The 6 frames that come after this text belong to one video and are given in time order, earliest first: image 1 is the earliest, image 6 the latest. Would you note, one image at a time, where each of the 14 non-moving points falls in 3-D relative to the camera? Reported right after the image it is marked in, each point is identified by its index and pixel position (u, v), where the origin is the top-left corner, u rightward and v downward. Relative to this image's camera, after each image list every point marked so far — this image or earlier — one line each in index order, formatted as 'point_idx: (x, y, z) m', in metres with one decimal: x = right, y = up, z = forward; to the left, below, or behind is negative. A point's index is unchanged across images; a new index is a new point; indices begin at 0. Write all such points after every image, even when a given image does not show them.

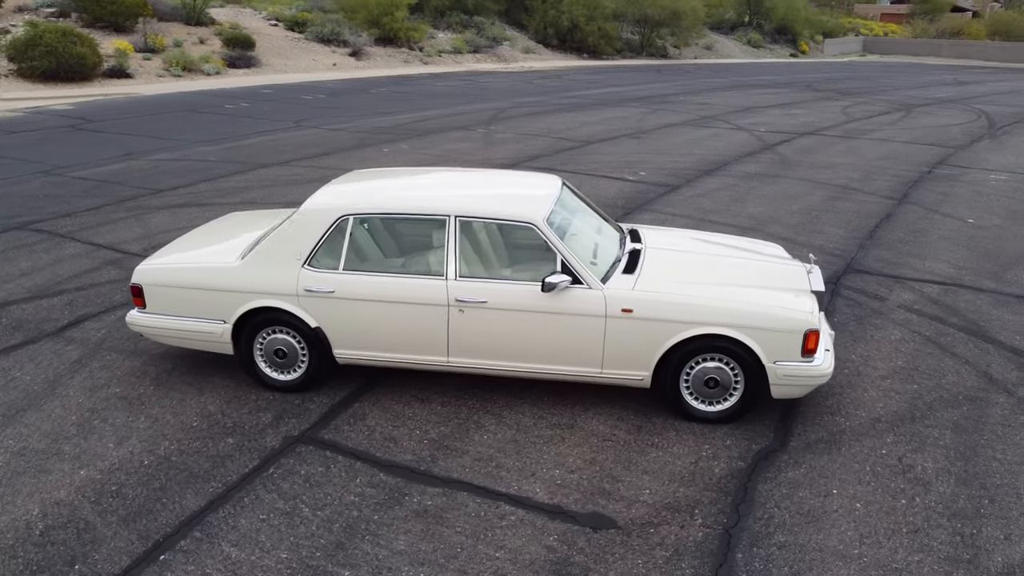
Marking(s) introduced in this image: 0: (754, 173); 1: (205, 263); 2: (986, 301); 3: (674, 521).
0: (+3.9, +1.9, +13.2) m
1: (-2.2, +0.2, +6.0) m
2: (+4.5, -0.1, +7.8) m
3: (+0.9, -1.3, +4.6) m
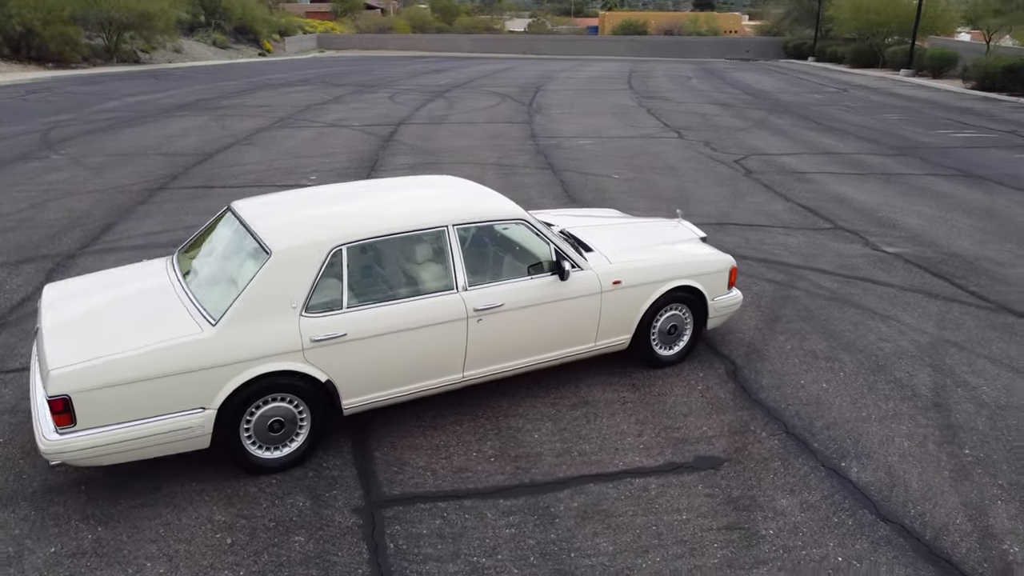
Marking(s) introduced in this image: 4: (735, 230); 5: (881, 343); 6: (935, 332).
0: (-1.7, +2.1, +13.9) m
1: (-2.0, -0.3, +4.6) m
2: (+2.3, +0.7, +10.0) m
3: (+1.6, -1.0, +5.5) m
4: (+2.7, +0.7, +10.0) m
5: (+3.1, -0.5, +6.9) m
6: (+3.7, -0.4, +7.1) m
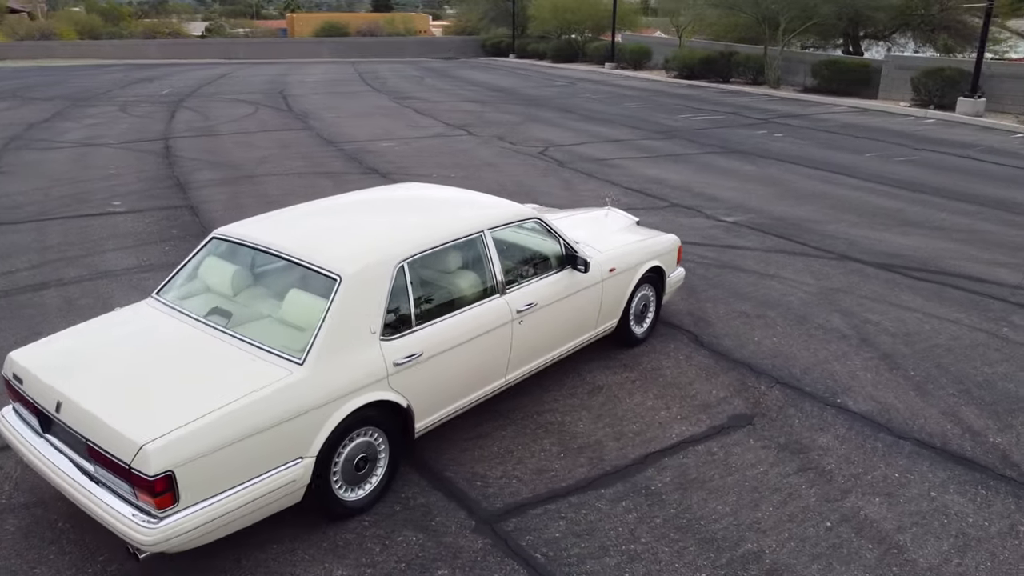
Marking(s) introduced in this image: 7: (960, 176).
0: (-4.6, +1.7, +12.8) m
1: (-1.3, -0.5, +4.1) m
2: (+0.7, +0.9, +10.5) m
3: (+1.8, -0.8, +6.1) m
4: (+1.1, +1.0, +10.8) m
5: (+2.7, -0.1, +8.0) m
6: (+3.1, 0.0, +8.4) m
7: (+7.5, +1.9, +13.7) m
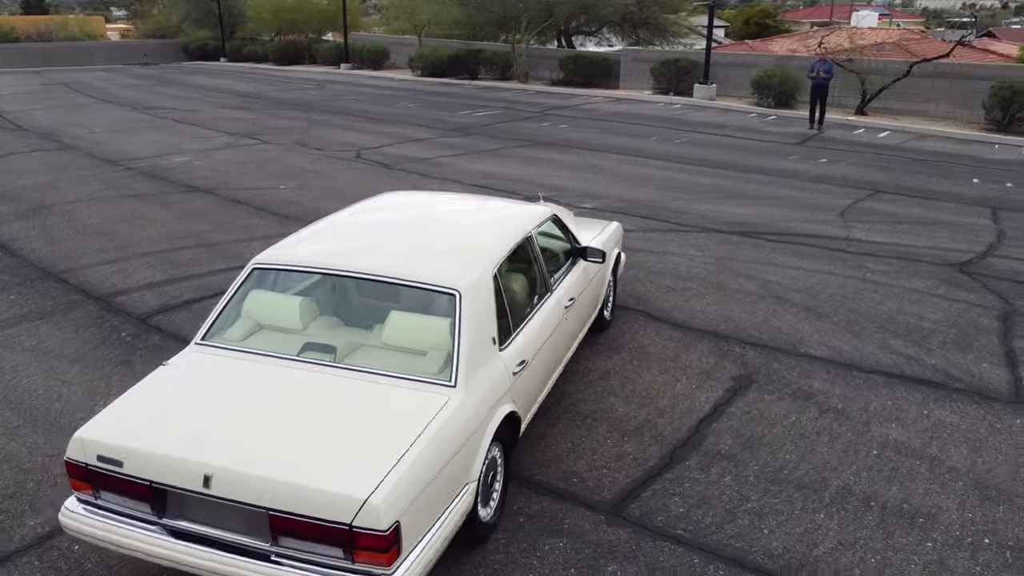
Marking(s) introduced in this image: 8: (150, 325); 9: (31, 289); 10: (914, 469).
0: (-6.7, +1.0, +10.9) m
1: (-0.4, -0.6, +3.8) m
2: (-0.9, +0.9, +10.5) m
3: (+1.9, -0.5, +6.8) m
4: (-0.6, +1.0, +10.8) m
5: (+1.9, +0.2, +8.8) m
6: (+2.2, +0.4, +9.3) m
7: (+4.3, +2.6, +15.8) m
8: (-3.2, -0.3, +7.3) m
9: (-4.7, 0.0, +8.1) m
10: (+2.6, -1.1, +5.2) m
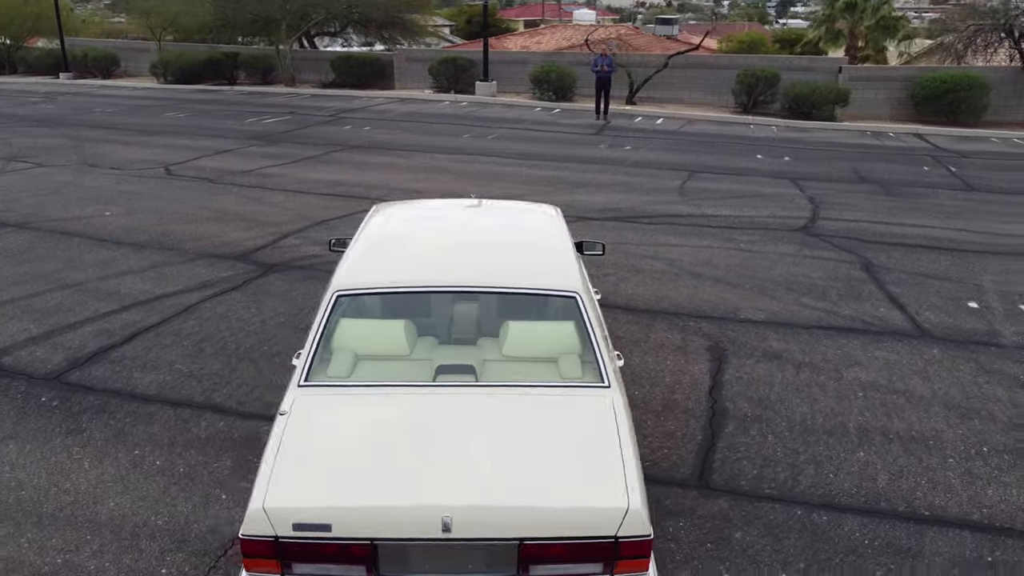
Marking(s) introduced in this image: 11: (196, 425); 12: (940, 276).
0: (-7.9, +0.2, +8.5) m
1: (+0.5, -0.6, +3.8) m
2: (-2.3, +0.7, +10.0) m
3: (+1.6, -0.4, +7.3) m
4: (-2.2, +0.8, +10.4) m
5: (+1.0, +0.4, +9.2) m
6: (+1.0, +0.6, +9.8) m
7: (+0.7, +2.9, +16.6) m
8: (-3.3, -0.7, +6.2) m
9: (-5.1, -0.6, +6.4) m
10: (+2.8, -0.8, +6.1) m
11: (-2.2, -0.9, +5.6) m
12: (+4.6, +0.1, +8.8) m
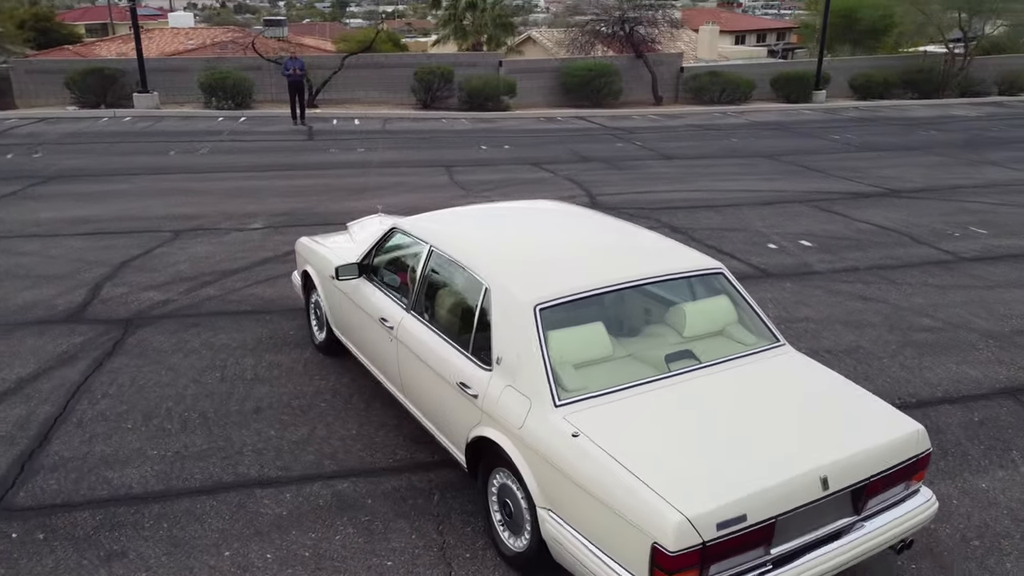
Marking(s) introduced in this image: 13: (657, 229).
0: (-8.0, -1.2, +4.6) m
1: (+1.6, -0.4, +4.3) m
2: (-3.8, +0.1, +8.5) m
3: (+1.0, -0.1, +7.9) m
4: (-3.9, +0.3, +8.9) m
5: (-0.6, +0.4, +9.3) m
6: (-0.9, +0.6, +9.8) m
7: (-4.7, +2.6, +15.6) m
8: (-2.8, -1.3, +4.7) m
9: (-4.4, -1.4, +4.1) m
10: (+2.7, -0.4, +7.4) m
11: (-1.4, -1.3, +4.7) m
12: (+2.8, +0.8, +10.7) m
13: (+1.9, +0.8, +10.5) m
